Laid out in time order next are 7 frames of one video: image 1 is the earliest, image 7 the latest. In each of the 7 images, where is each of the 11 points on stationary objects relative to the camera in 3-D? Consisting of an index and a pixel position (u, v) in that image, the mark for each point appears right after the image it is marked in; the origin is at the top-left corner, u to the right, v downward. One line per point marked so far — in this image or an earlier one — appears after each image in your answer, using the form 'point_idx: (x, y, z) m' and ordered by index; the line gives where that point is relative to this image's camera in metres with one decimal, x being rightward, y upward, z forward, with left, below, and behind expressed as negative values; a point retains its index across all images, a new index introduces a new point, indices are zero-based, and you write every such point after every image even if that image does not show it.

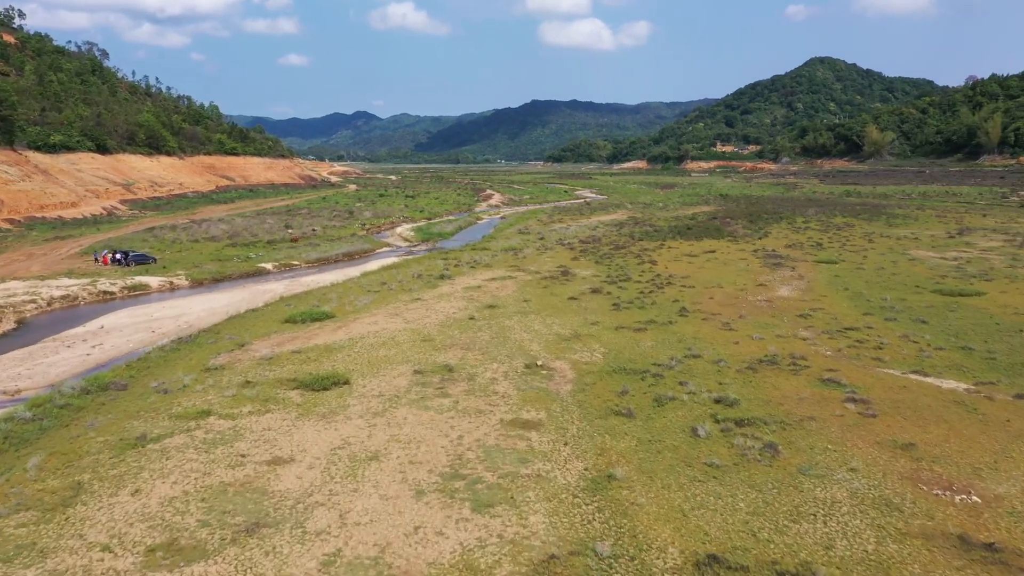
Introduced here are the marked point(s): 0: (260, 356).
0: (-5.8, -1.6, +18.9) m
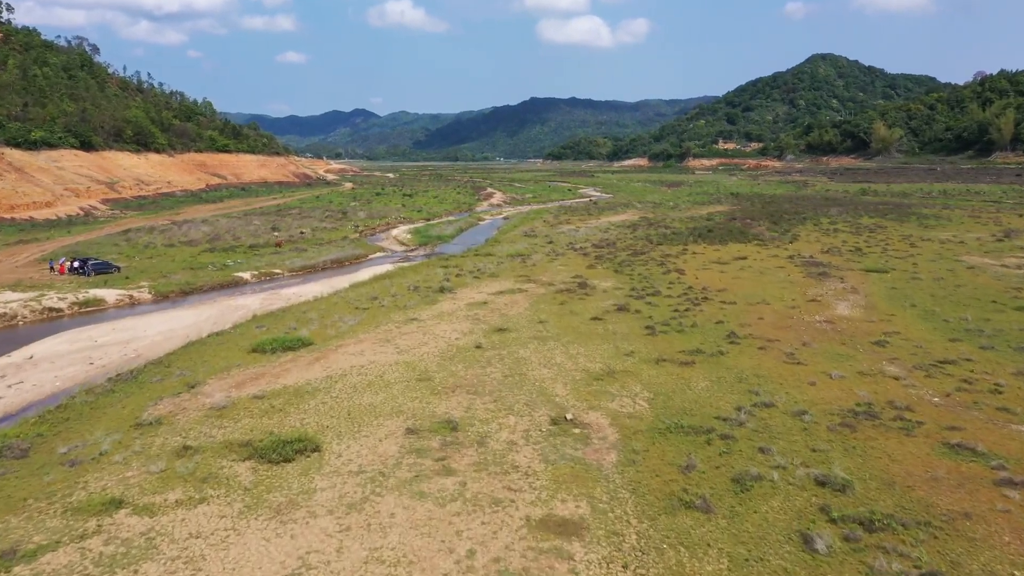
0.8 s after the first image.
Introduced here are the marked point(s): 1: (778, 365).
0: (-5.4, -2.1, +14.8) m
1: (+5.6, -1.6, +17.3) m
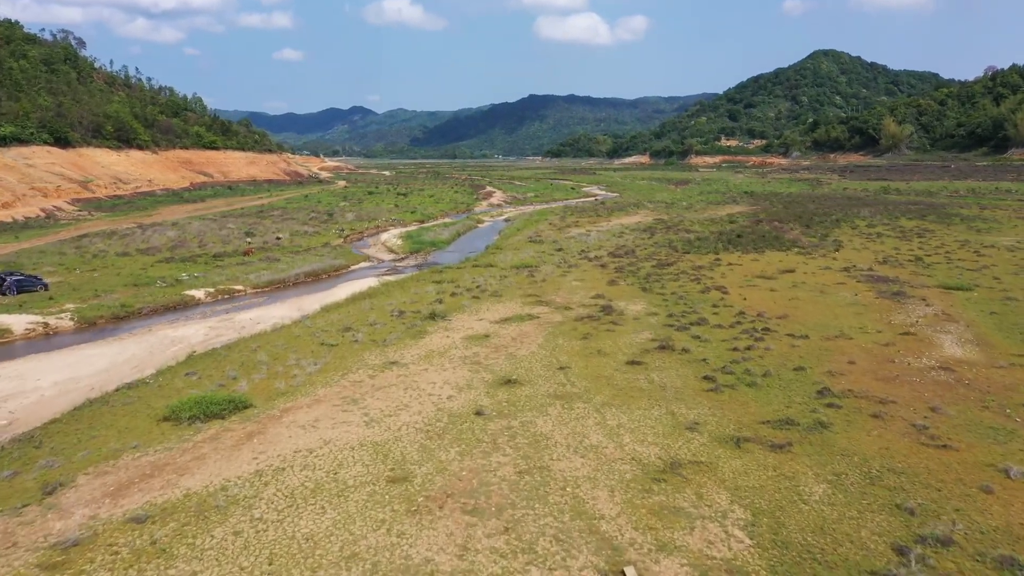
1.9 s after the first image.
0: (-5.2, -2.8, +9.4) m
1: (+5.8, -2.3, +11.9) m
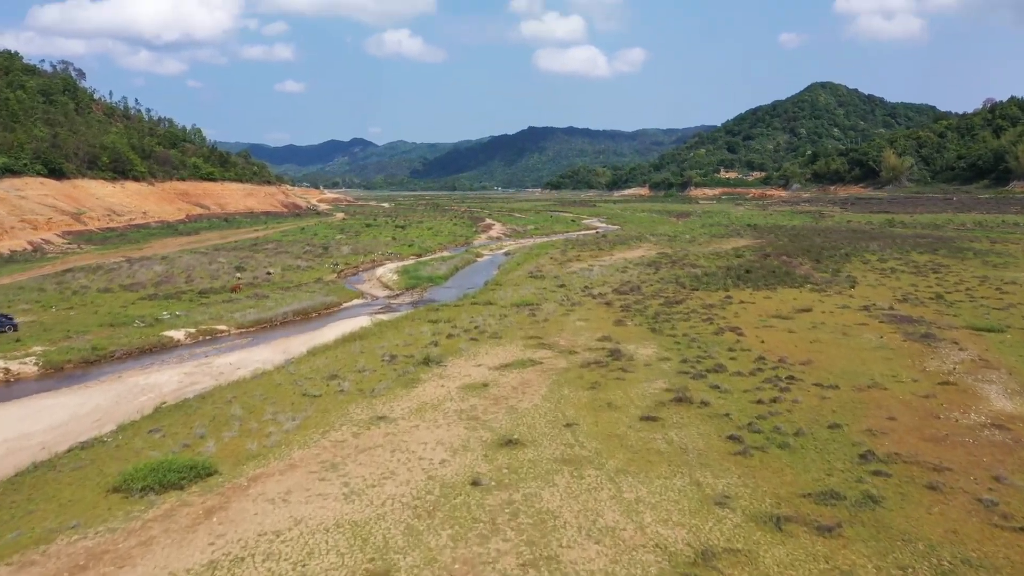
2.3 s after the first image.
0: (-5.1, -3.4, +7.6) m
1: (+5.8, -3.0, +10.2) m
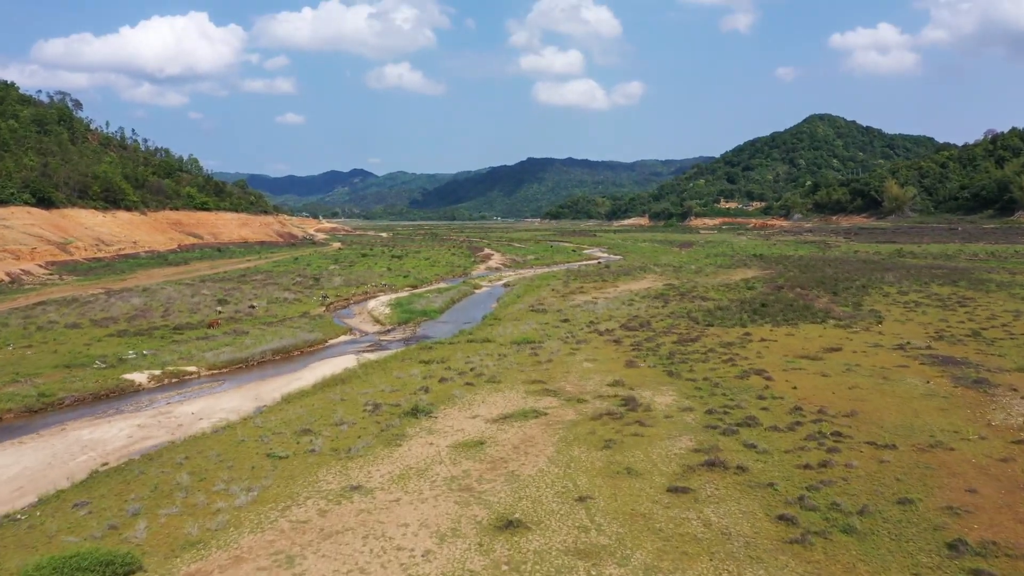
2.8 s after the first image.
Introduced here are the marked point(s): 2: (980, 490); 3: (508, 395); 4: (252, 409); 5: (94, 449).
0: (-5.1, -3.8, +5.0) m
1: (+5.8, -3.5, +7.6) m
2: (+7.0, -3.0, +12.5) m
3: (-0.1, -2.6, +19.8) m
4: (-6.1, -2.8, +19.6) m
5: (-8.3, -3.2, +16.5) m
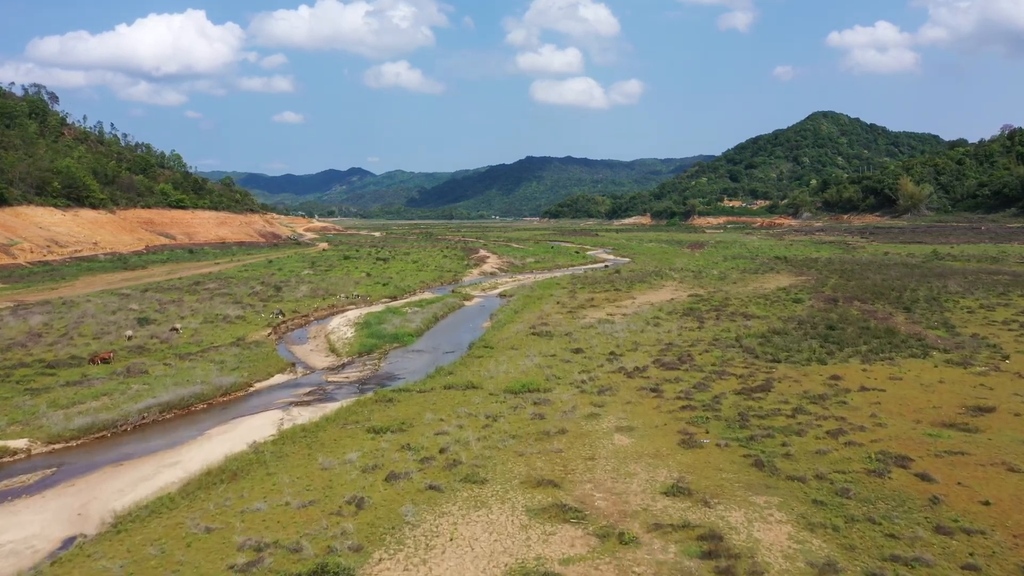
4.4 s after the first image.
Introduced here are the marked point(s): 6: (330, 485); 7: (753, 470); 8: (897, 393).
0: (-5.2, -4.5, -3.4) m
1: (+5.7, -4.2, -0.8) m
2: (+6.9, -3.7, +4.2) m
3: (-0.2, -3.2, +11.5) m
4: (-6.3, -3.5, +11.2) m
5: (-8.4, -3.8, +8.1) m
6: (-2.9, -3.1, +13.5) m
7: (+3.9, -2.9, +13.8) m
8: (+8.9, -2.4, +19.3) m
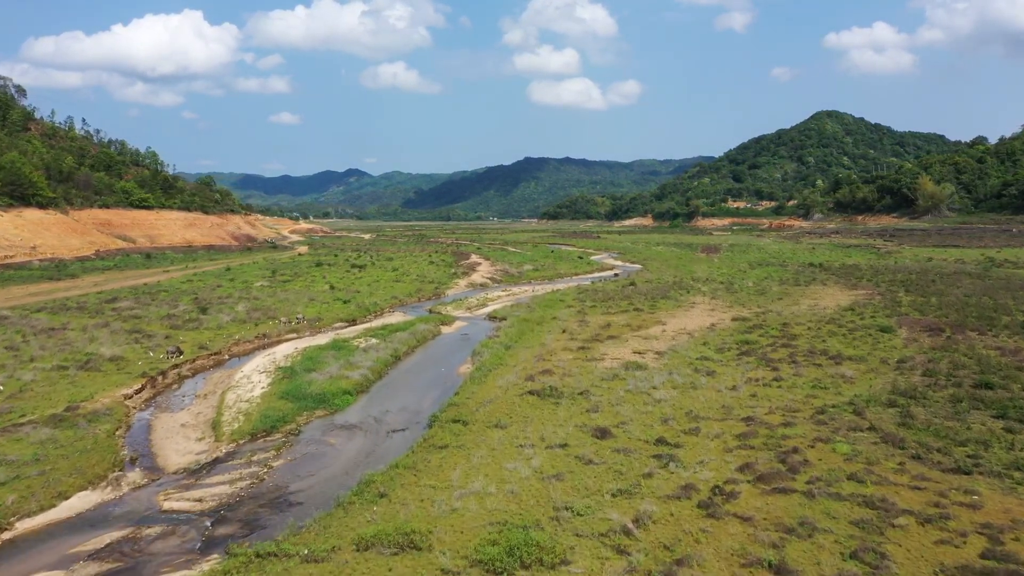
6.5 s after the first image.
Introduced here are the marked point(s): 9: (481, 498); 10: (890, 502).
0: (-5.4, -5.3, -13.7) m
1: (+5.5, -5.0, -11.0) m
2: (+6.7, -4.5, -6.1) m
3: (-0.5, -4.0, +1.2) m
4: (-6.5, -4.3, +1.0) m
5: (-8.7, -4.6, -2.2) m
6: (-3.2, -3.9, +3.2) m
7: (+3.6, -3.8, +3.6) m
8: (+8.6, -3.2, +9.0) m
9: (-0.5, -3.1, +12.9) m
10: (+5.4, -3.0, +12.1) m
